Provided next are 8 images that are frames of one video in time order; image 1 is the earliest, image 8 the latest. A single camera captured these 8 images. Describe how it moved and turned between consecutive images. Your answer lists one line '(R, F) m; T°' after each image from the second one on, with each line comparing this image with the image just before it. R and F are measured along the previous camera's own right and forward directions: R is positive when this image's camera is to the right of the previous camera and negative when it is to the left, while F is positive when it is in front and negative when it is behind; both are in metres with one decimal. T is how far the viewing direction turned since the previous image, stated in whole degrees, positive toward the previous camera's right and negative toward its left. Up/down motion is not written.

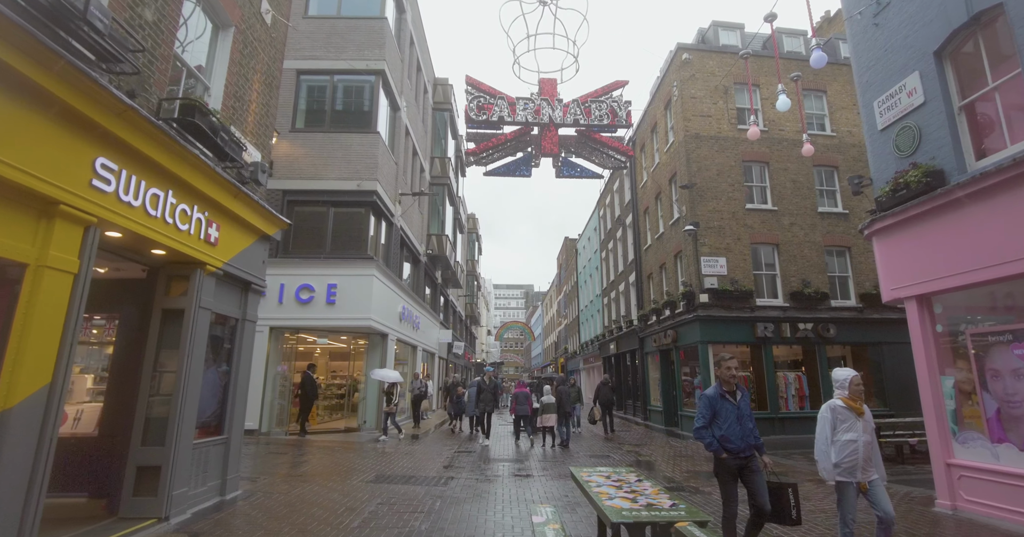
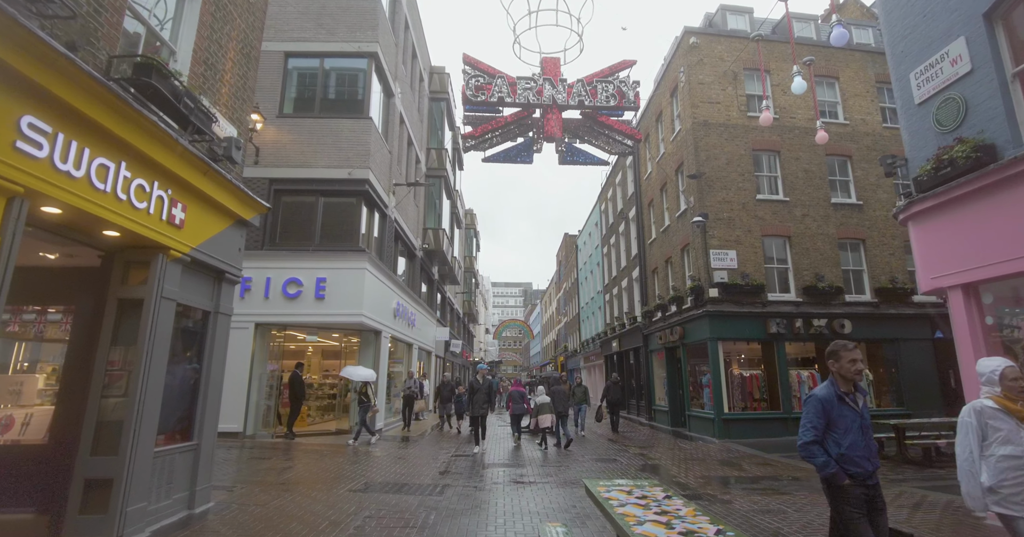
(-0.1, +0.7) m; 0°
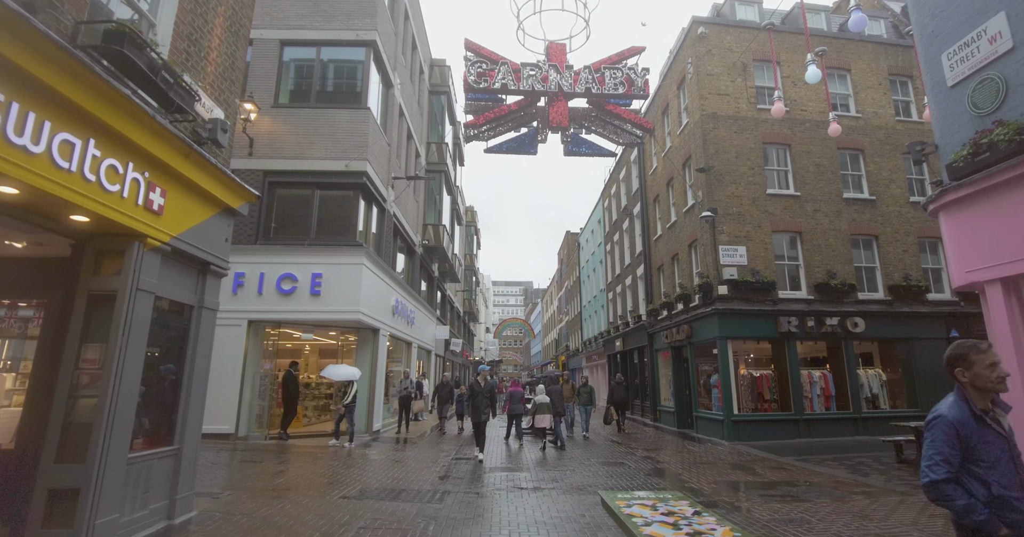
(-0.1, +0.5) m; 0°
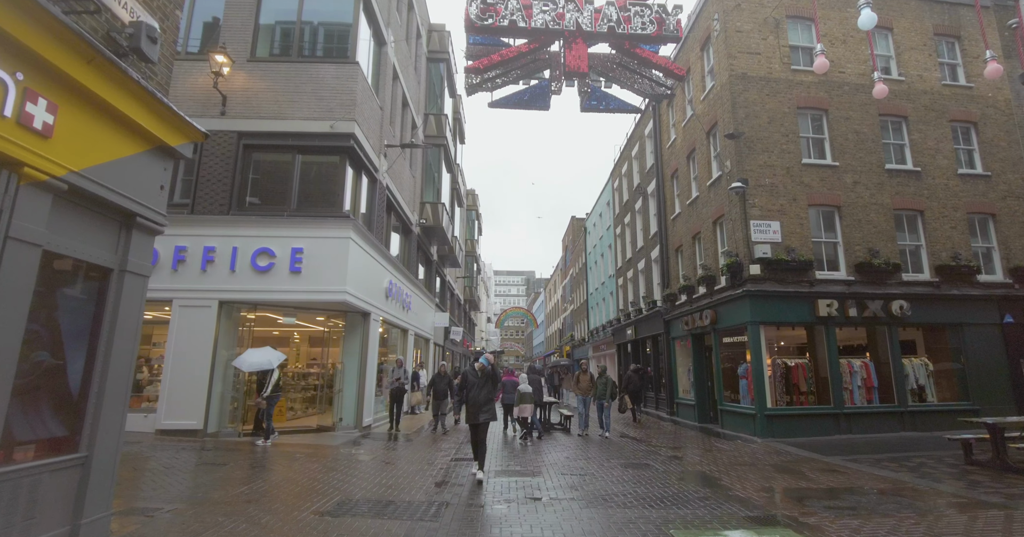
(-0.2, +1.5) m; 0°
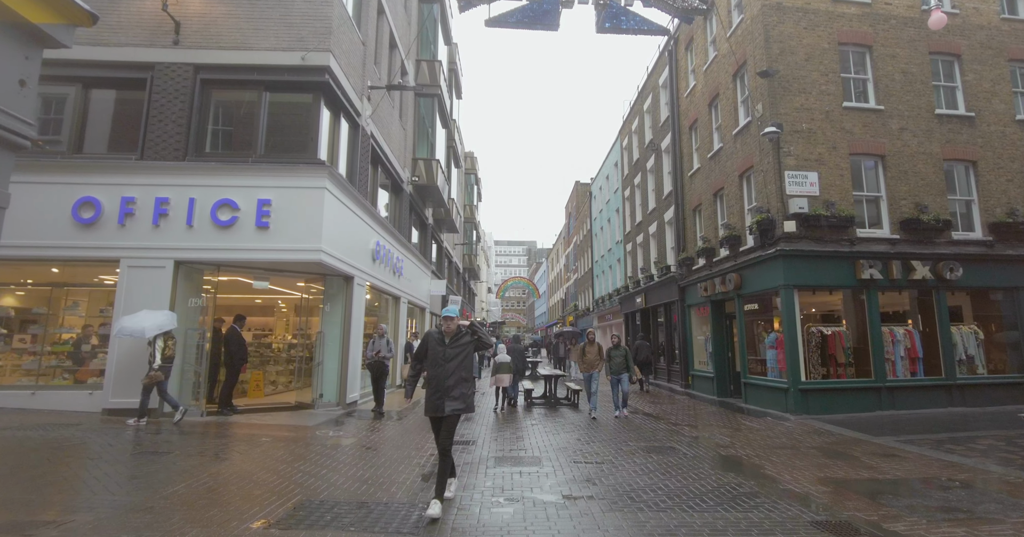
(0.0, +1.4) m; 0°
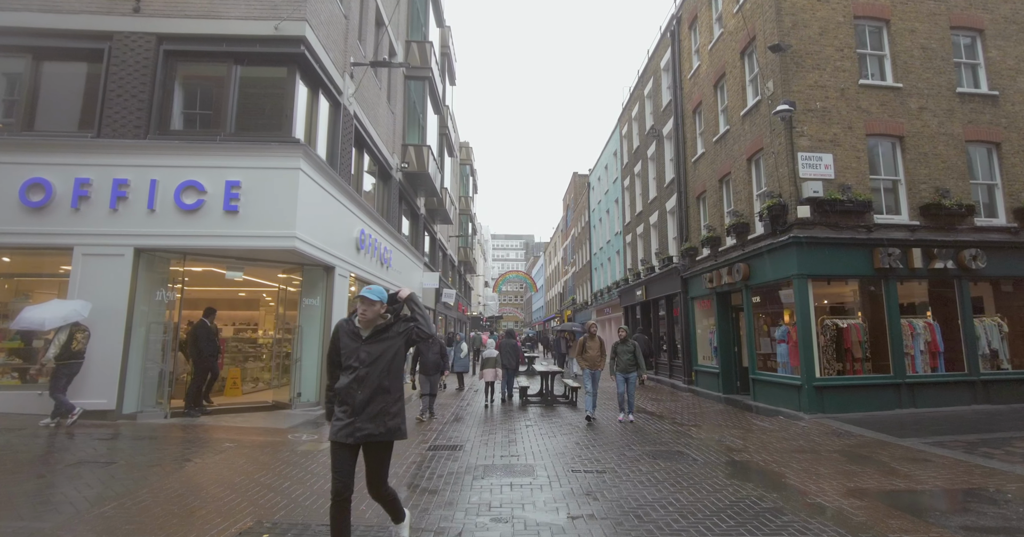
(+0.1, +0.8) m; 0°
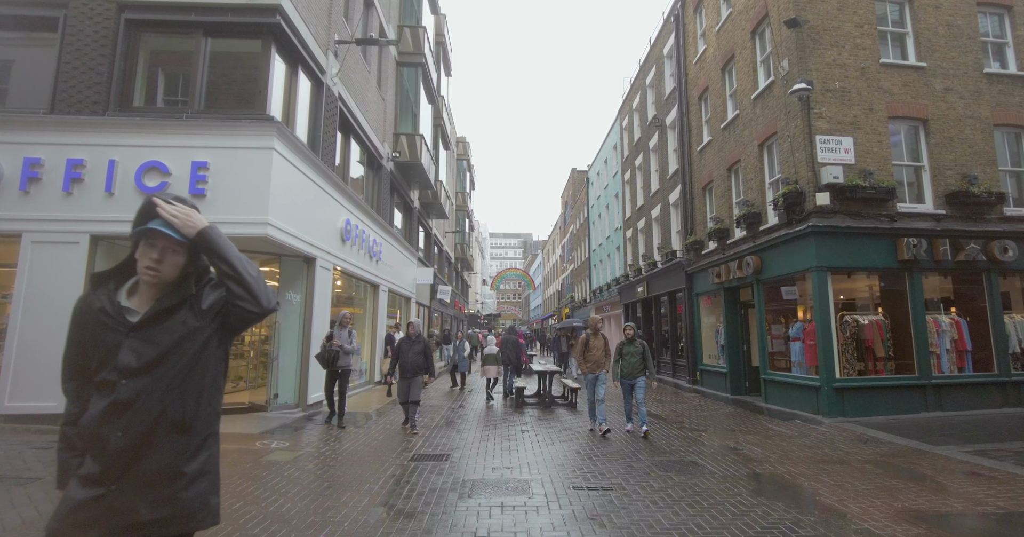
(+0.1, +0.8) m; 0°
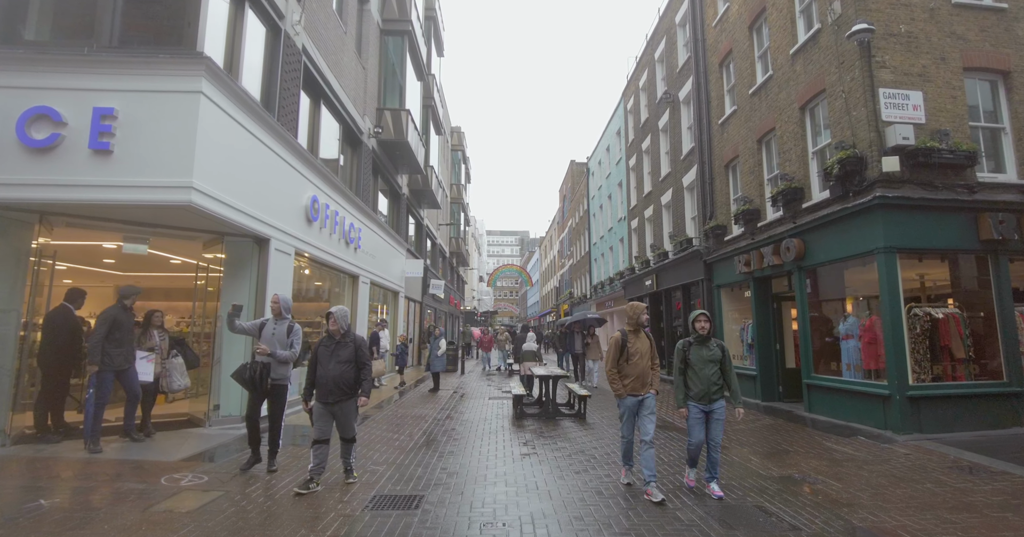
(0.0, +1.8) m; 0°
